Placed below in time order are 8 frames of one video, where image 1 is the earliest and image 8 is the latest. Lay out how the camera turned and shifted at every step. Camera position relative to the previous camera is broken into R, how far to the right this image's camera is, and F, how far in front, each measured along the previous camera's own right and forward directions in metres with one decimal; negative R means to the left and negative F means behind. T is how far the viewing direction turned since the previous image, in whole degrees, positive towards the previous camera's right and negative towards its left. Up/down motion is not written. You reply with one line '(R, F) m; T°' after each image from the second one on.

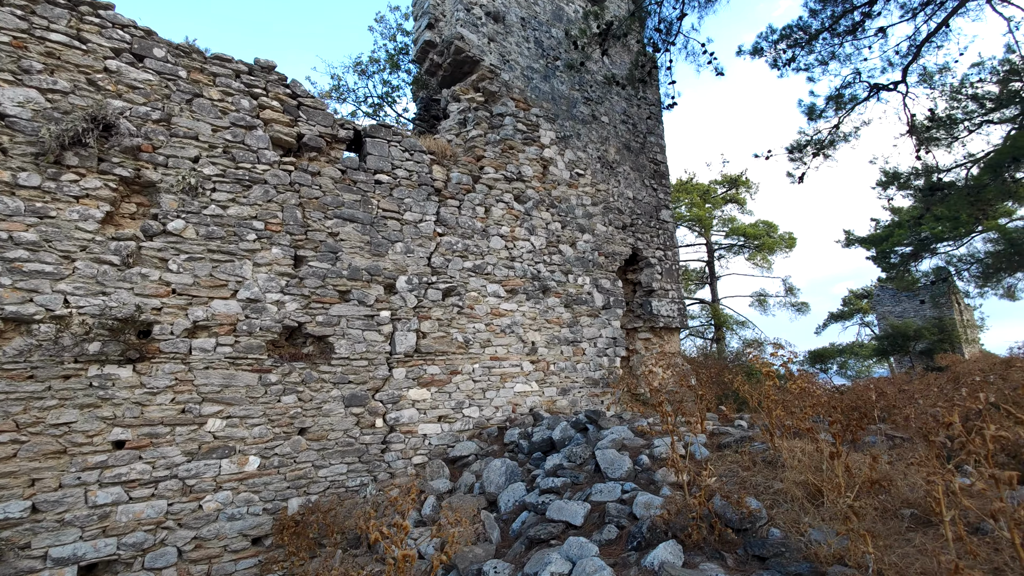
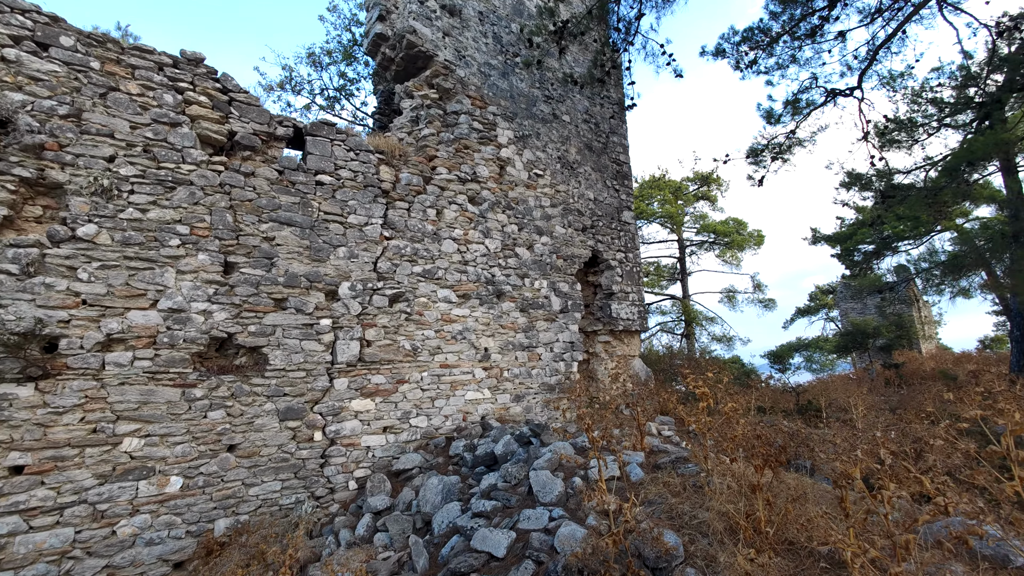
(+0.3, +0.1) m; +3°
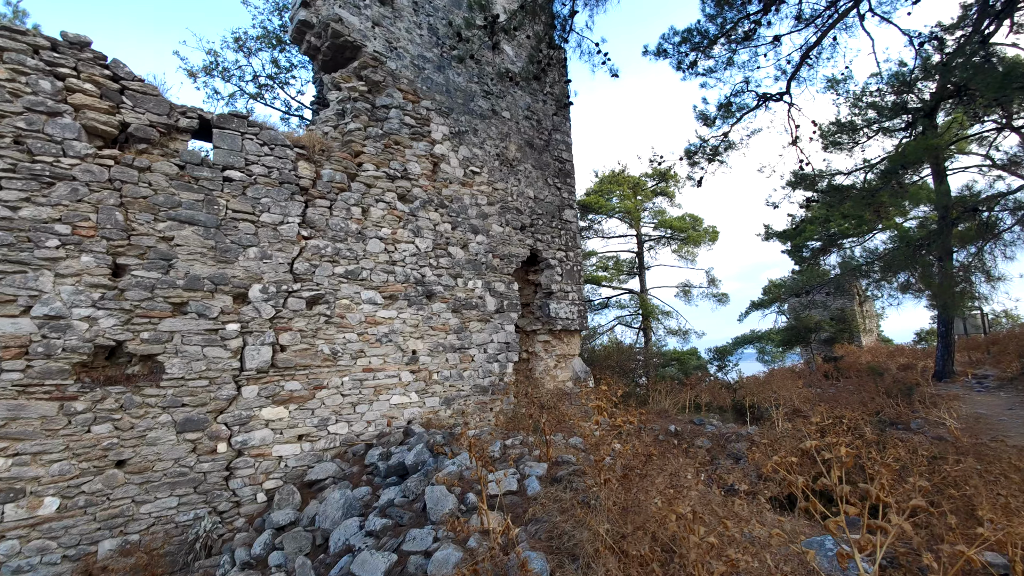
(+0.4, +0.1) m; +4°
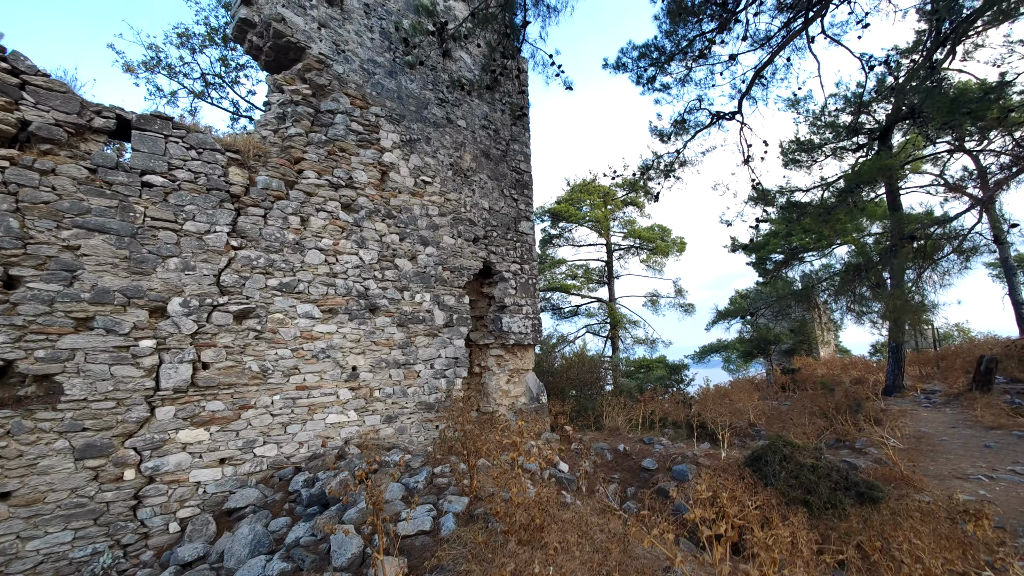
(+0.3, +0.1) m; +3°
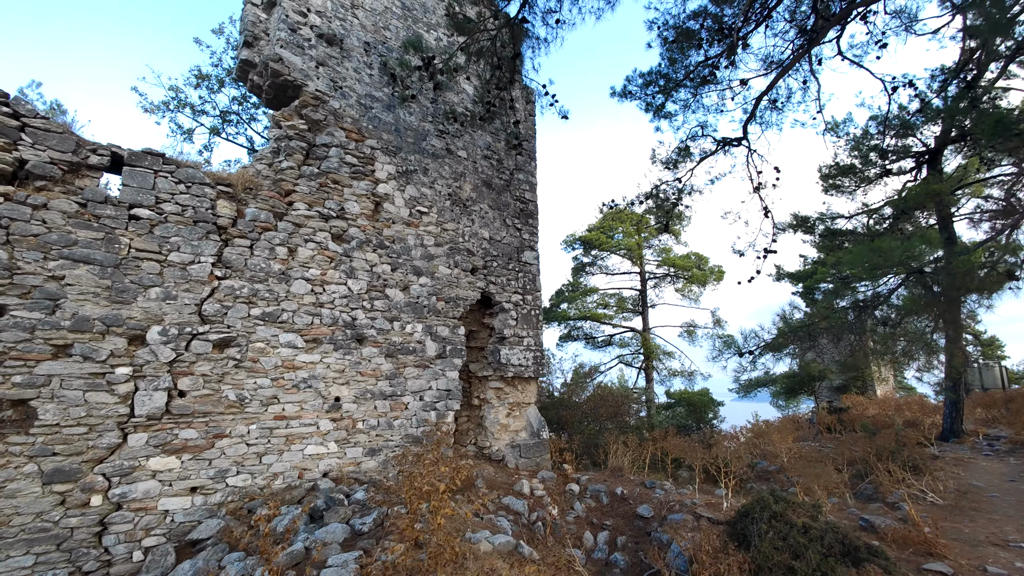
(+0.5, +0.1) m; -5°
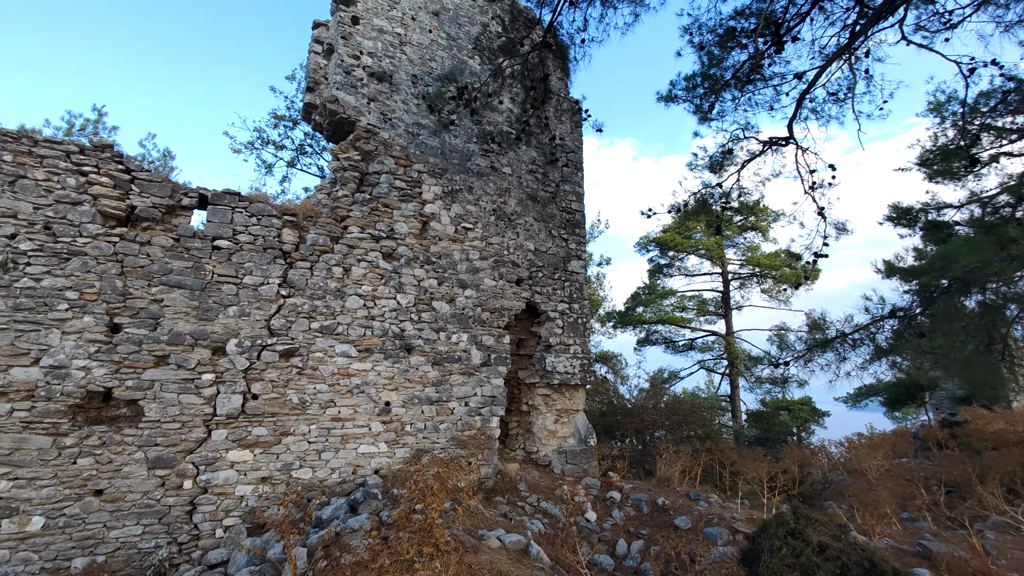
(+0.5, -0.1) m; -10°
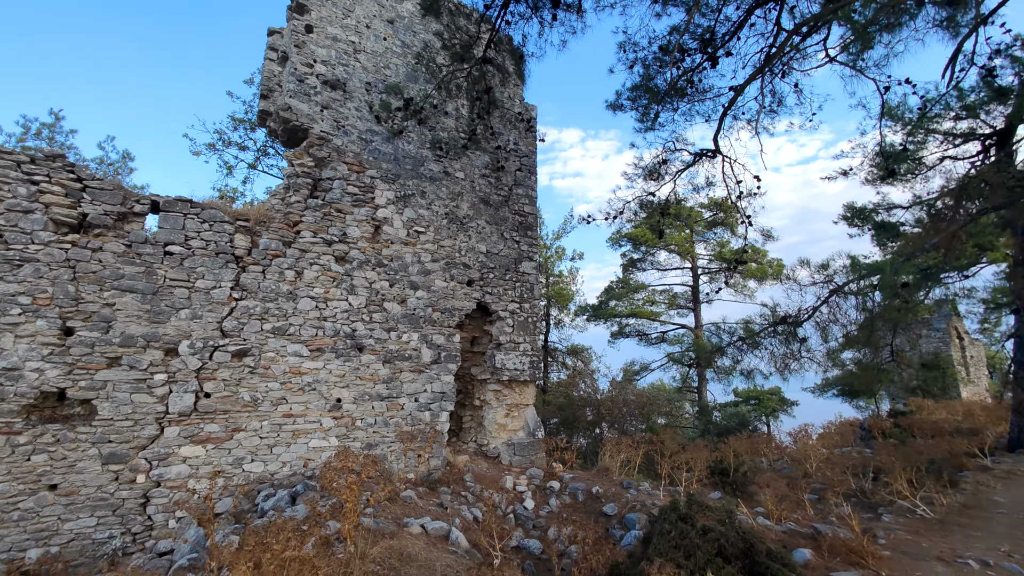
(+0.4, -0.3) m; +2°
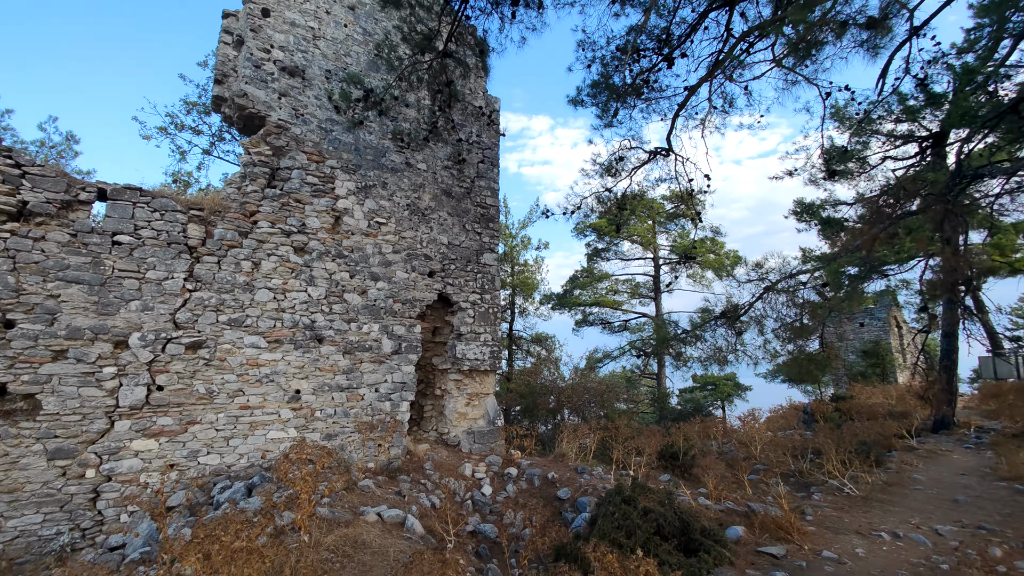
(+0.1, -0.1) m; +4°
